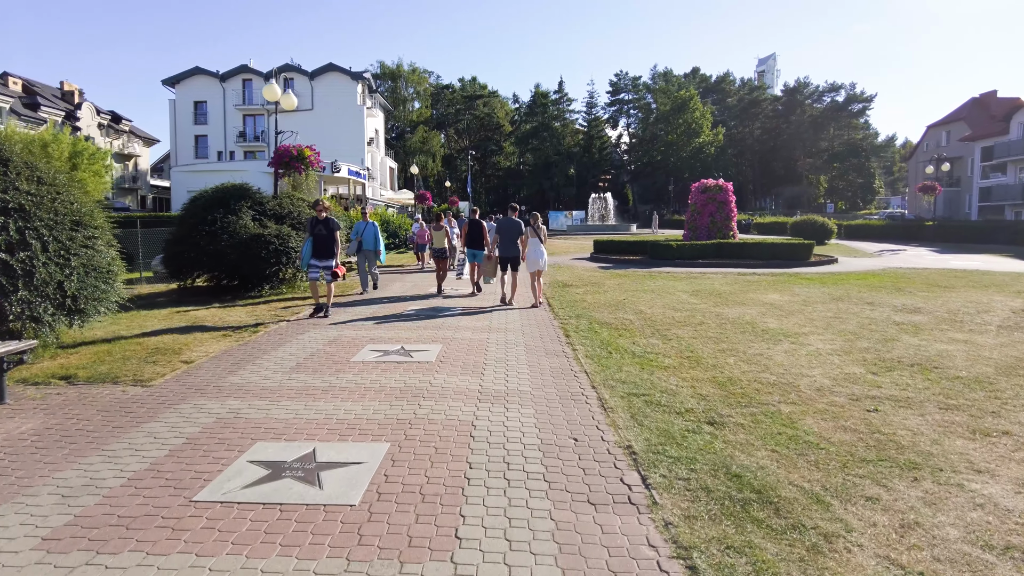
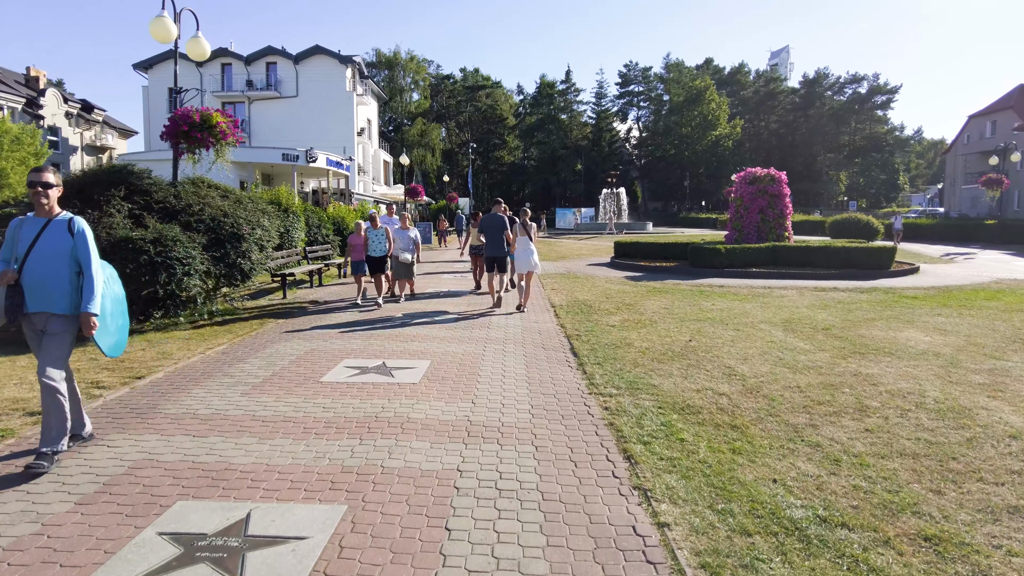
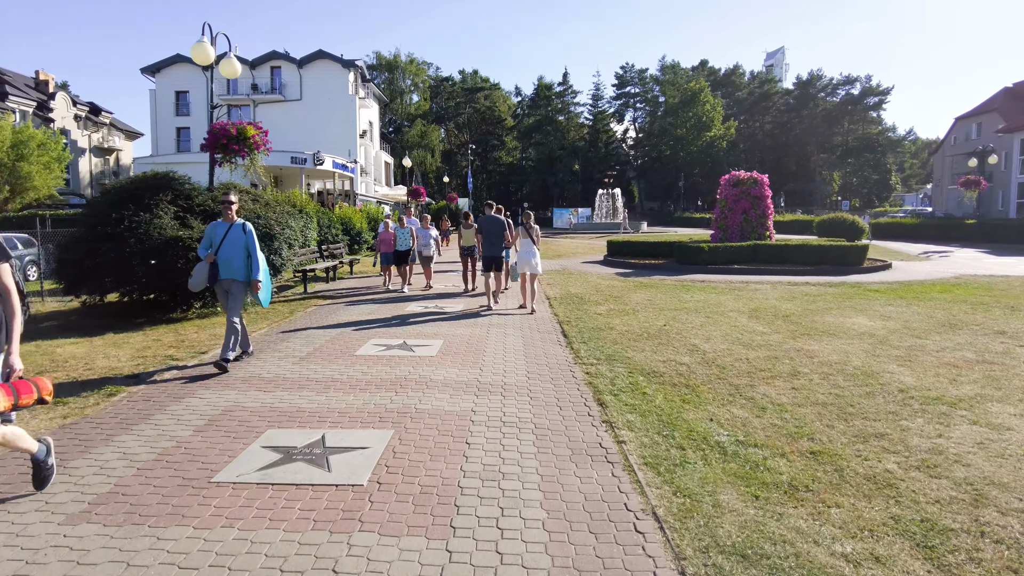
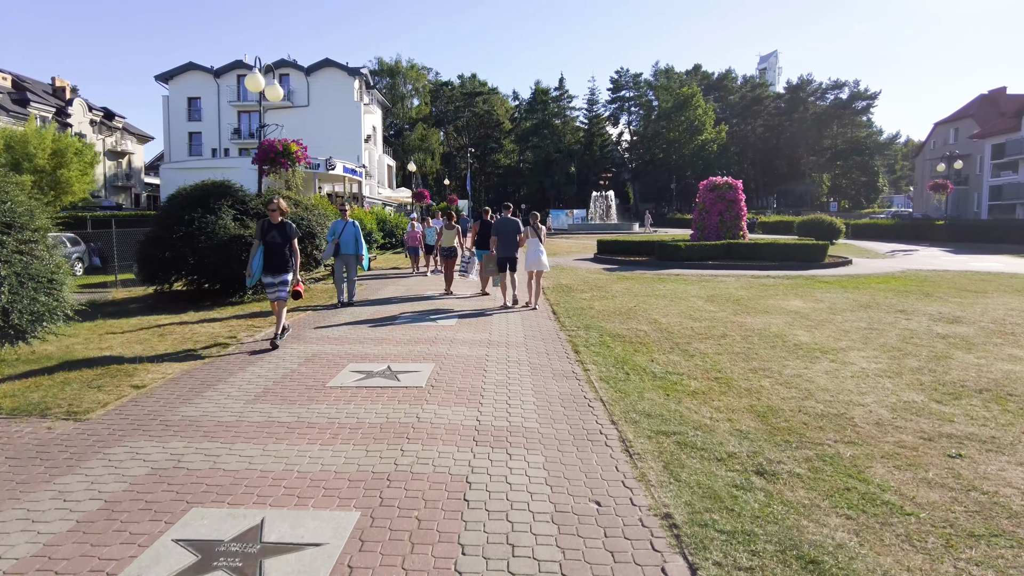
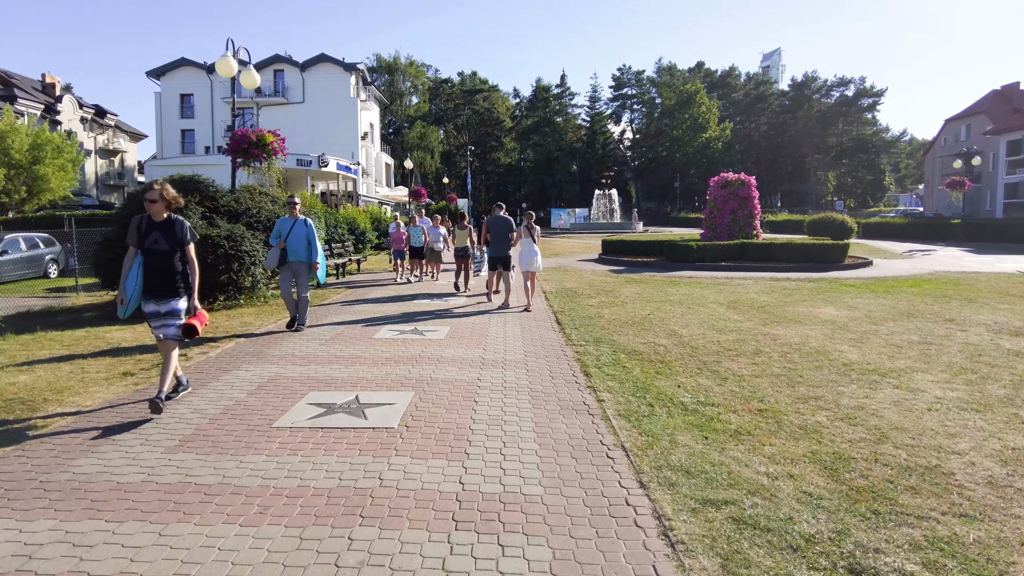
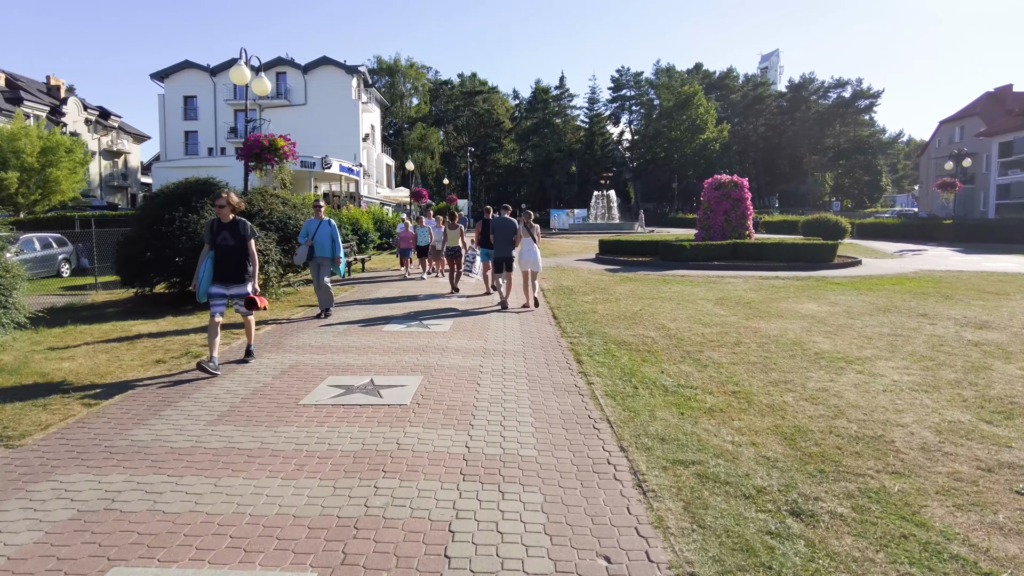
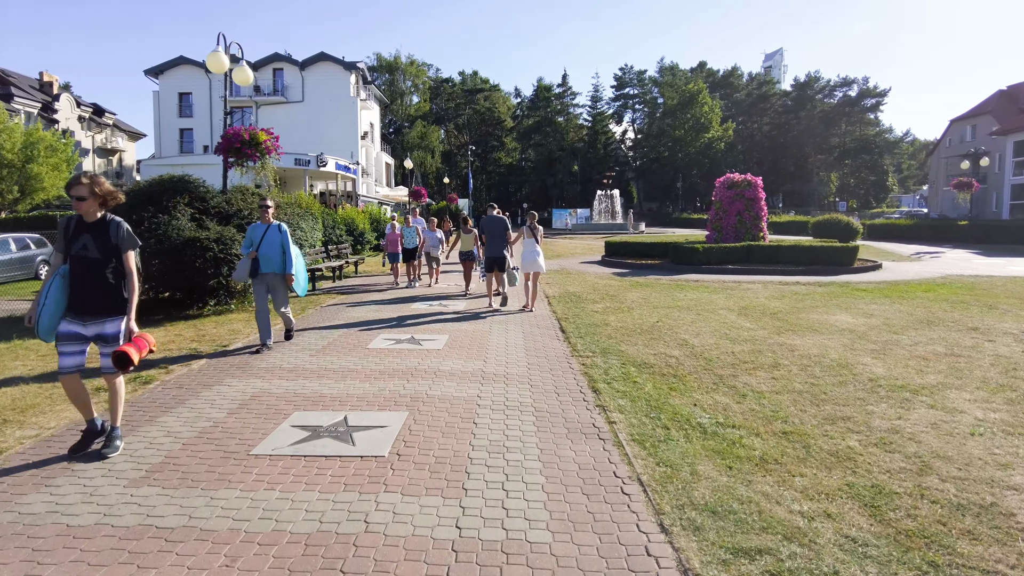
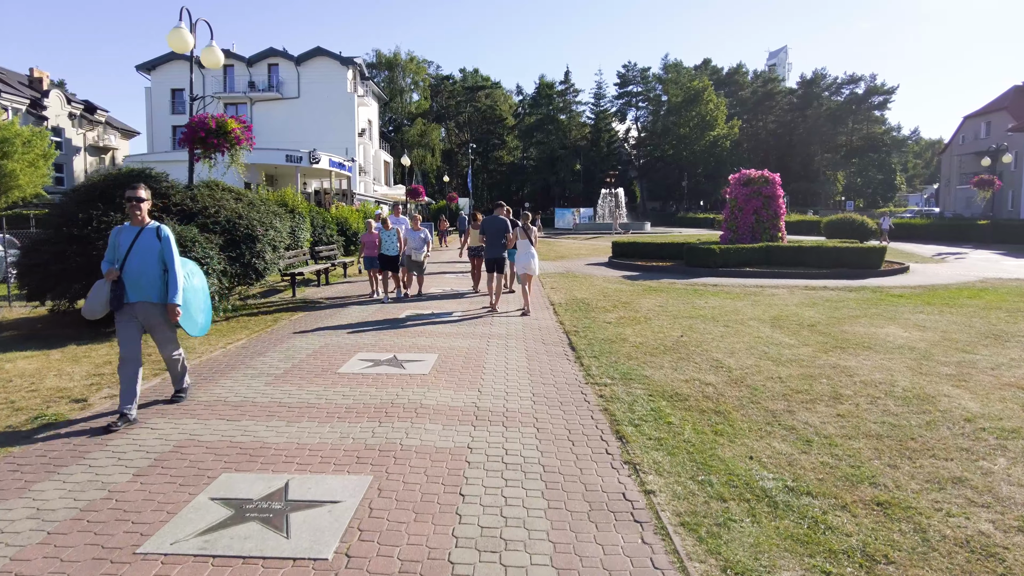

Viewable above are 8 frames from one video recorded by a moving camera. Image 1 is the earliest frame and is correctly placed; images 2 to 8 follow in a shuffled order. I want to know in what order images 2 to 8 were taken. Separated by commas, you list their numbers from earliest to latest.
4, 6, 5, 7, 3, 8, 2
